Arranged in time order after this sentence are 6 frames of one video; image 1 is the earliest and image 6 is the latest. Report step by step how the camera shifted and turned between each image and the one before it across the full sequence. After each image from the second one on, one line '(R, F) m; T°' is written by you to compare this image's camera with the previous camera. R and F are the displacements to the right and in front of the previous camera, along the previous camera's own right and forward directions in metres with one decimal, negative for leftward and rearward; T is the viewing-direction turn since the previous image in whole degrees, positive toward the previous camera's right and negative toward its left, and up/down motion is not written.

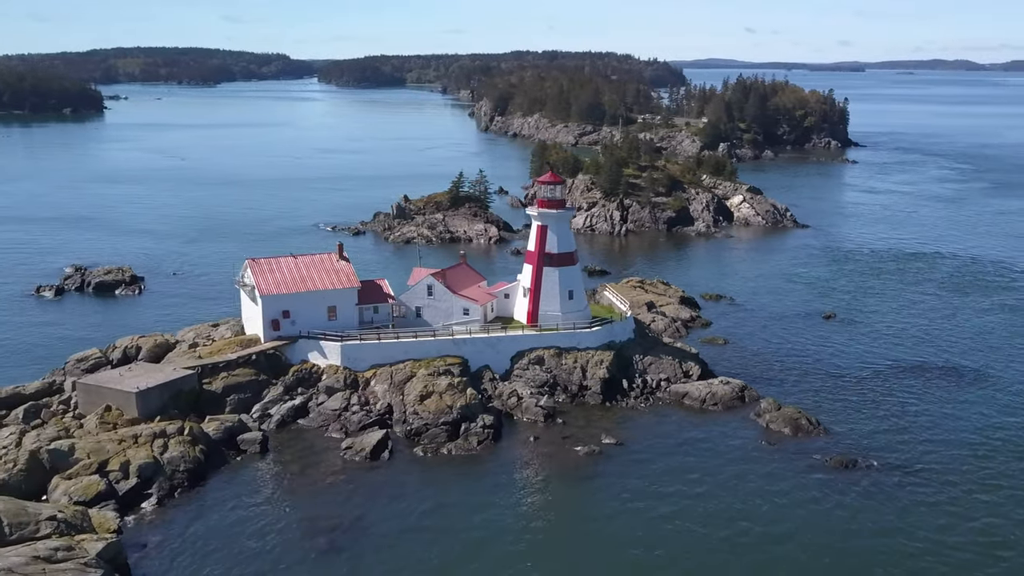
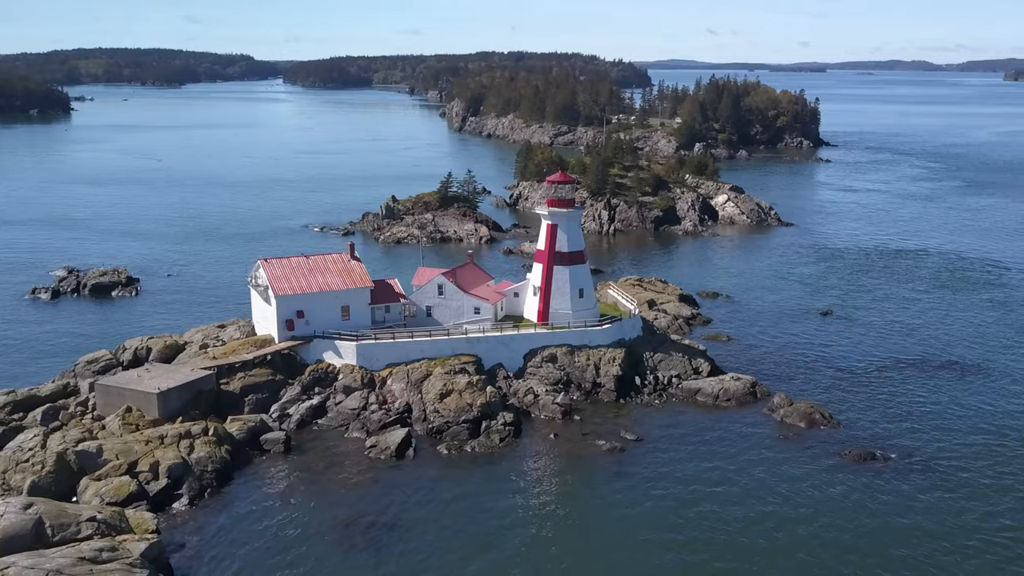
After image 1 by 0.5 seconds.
(-1.7, -0.2) m; +2°
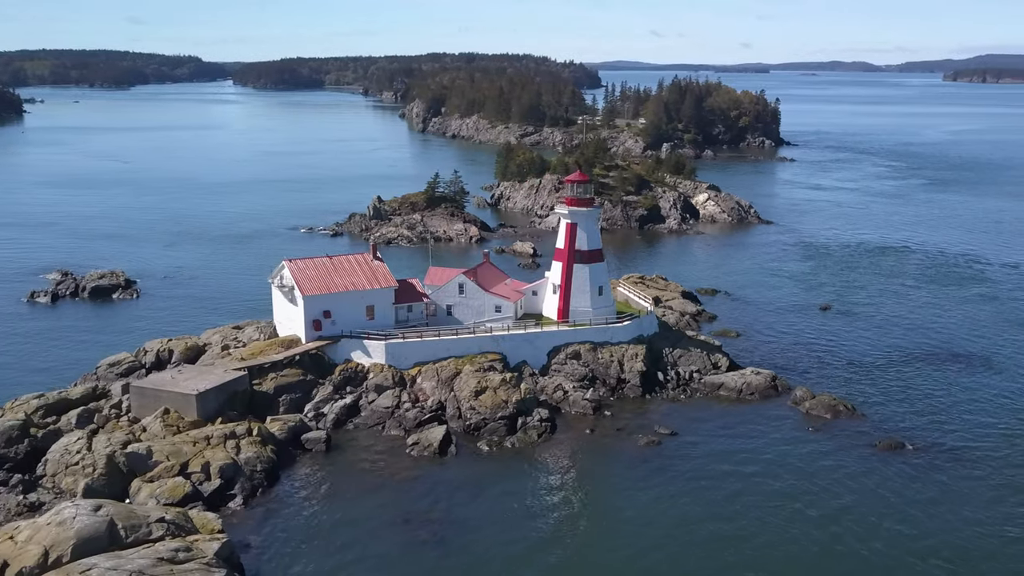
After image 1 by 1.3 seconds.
(-2.6, -0.3) m; +3°
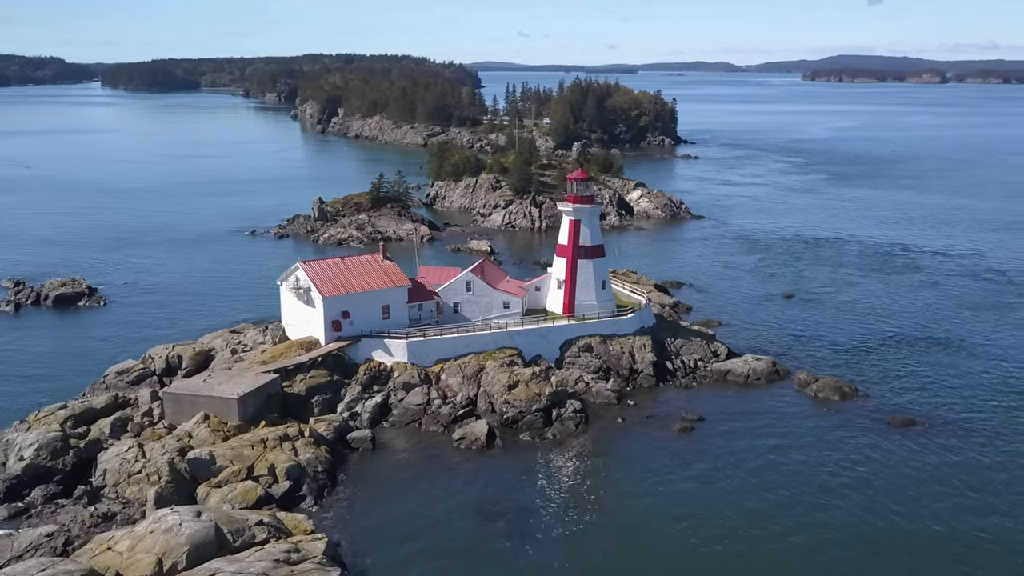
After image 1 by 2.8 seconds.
(-4.8, -0.3) m; +6°
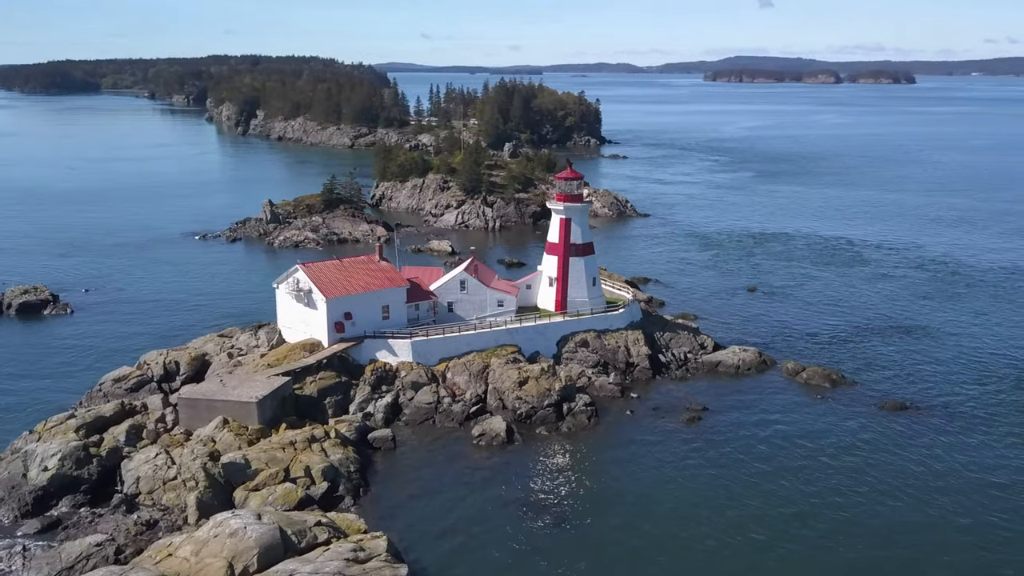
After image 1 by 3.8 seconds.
(-3.2, -0.2) m; +5°
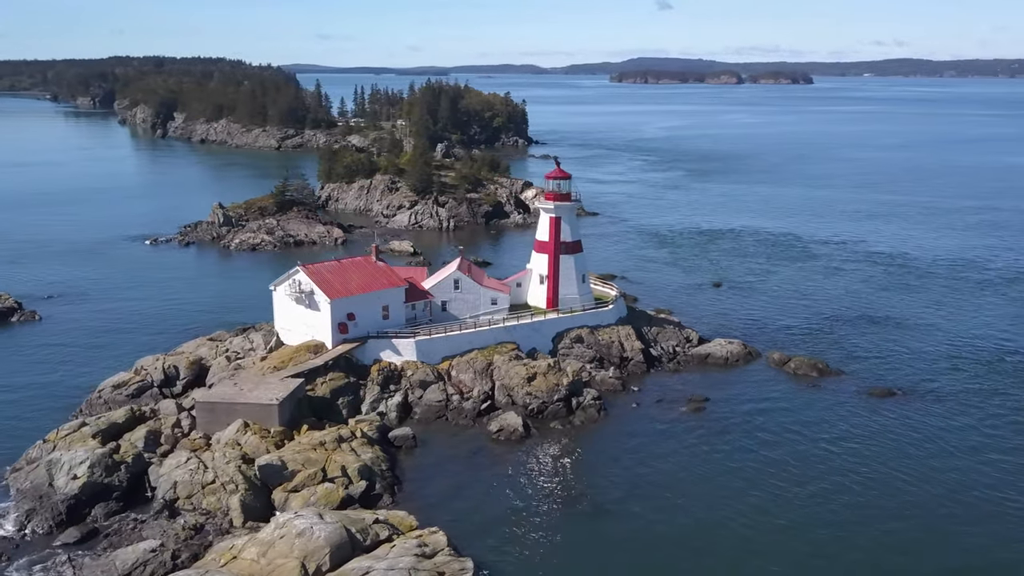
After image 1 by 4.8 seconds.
(-3.1, -0.3) m; +5°
